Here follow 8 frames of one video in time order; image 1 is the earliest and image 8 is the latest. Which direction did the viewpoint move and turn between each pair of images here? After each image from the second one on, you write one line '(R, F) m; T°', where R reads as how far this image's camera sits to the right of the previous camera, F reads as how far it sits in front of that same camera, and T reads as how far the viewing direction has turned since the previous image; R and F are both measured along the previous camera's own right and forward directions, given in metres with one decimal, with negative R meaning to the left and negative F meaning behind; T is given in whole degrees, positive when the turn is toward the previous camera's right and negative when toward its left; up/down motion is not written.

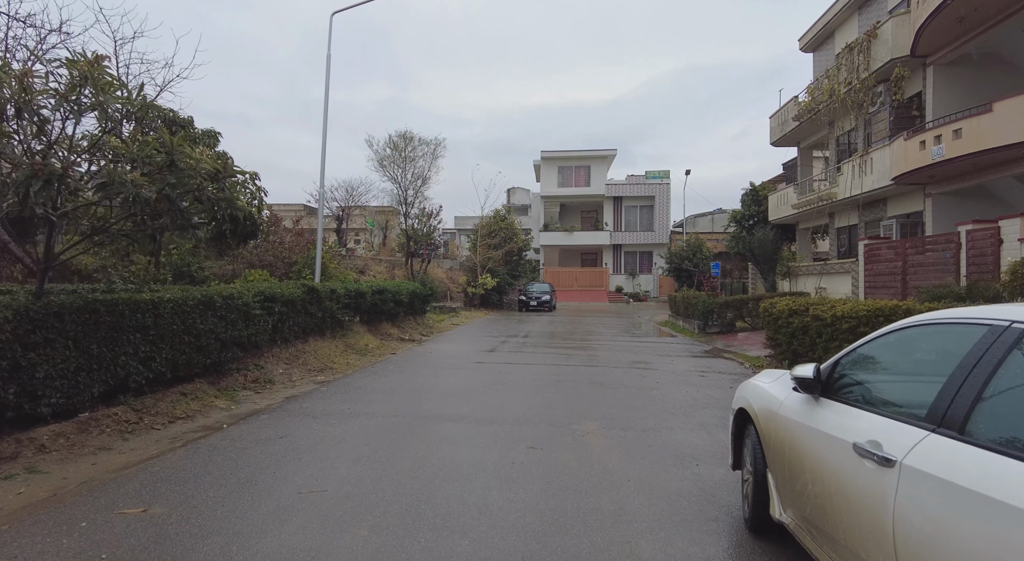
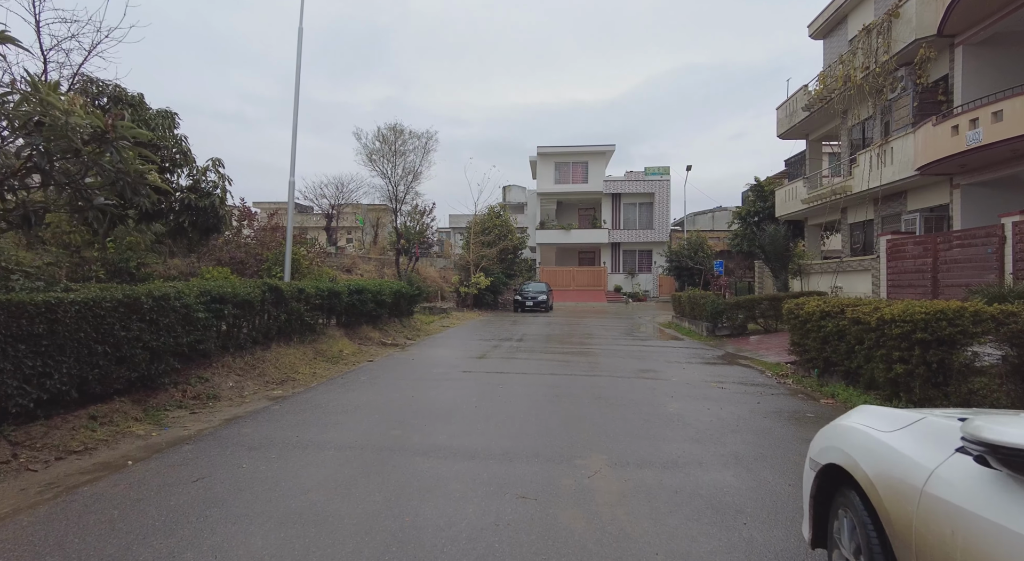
(+0.1, +1.2) m; 0°
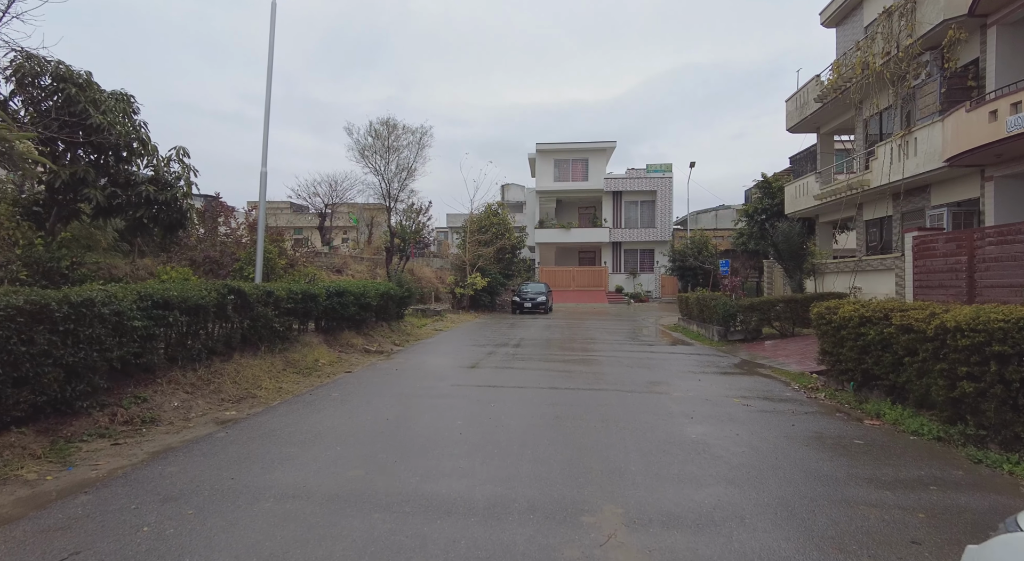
(+0.1, +1.1) m; 0°
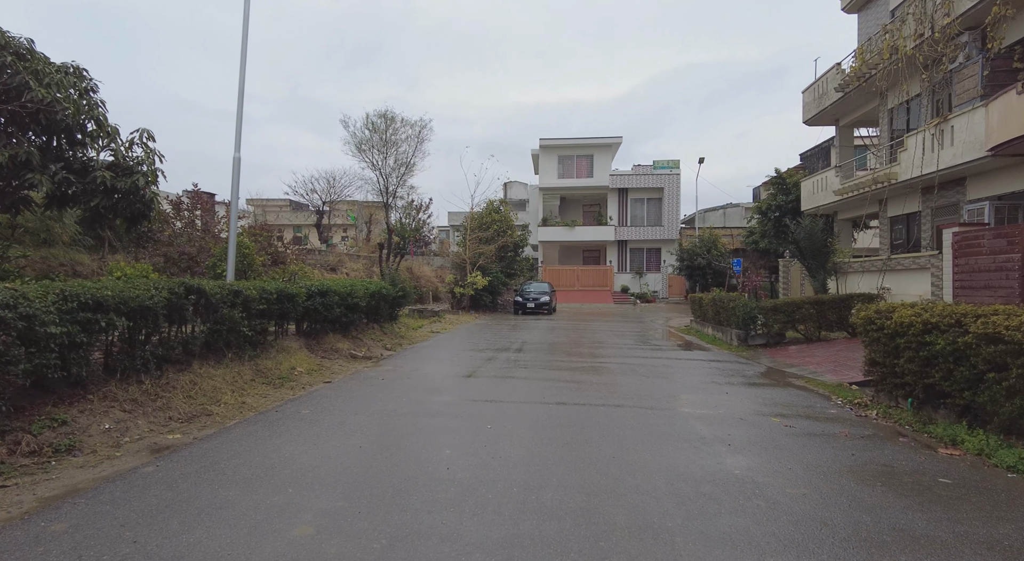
(0.0, +1.1) m; 0°
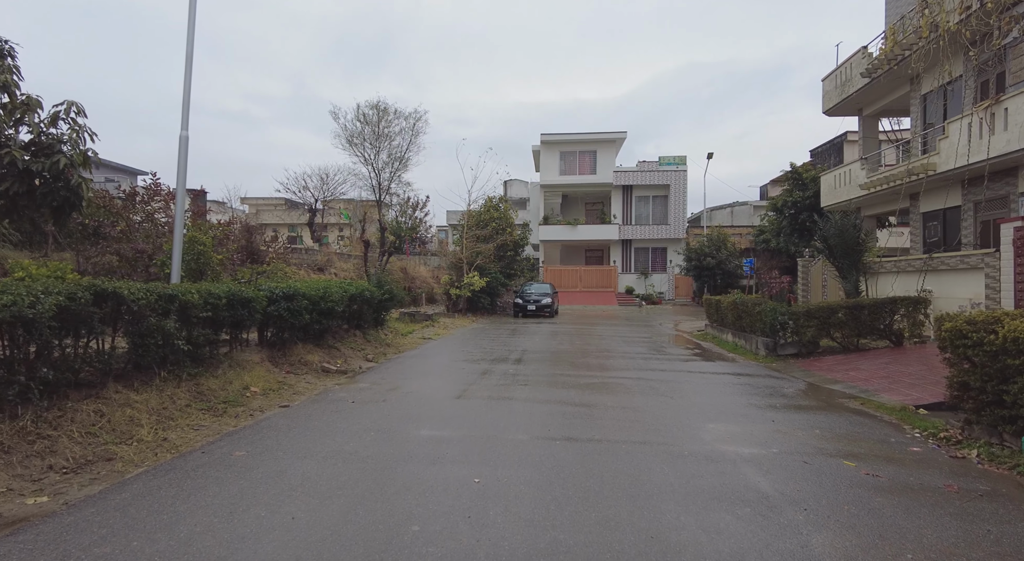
(0.0, +1.5) m; 0°
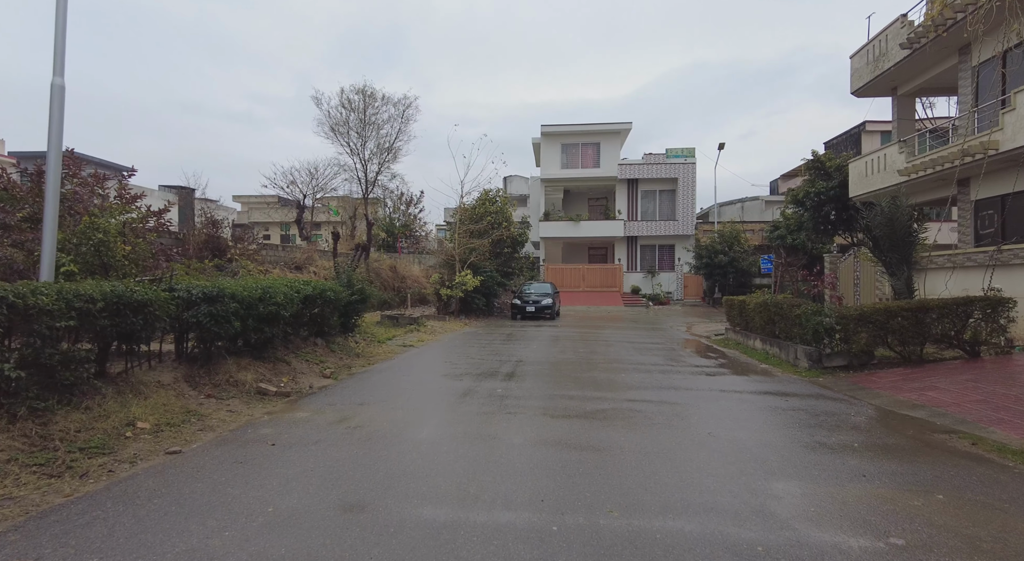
(+0.2, +2.0) m; 0°
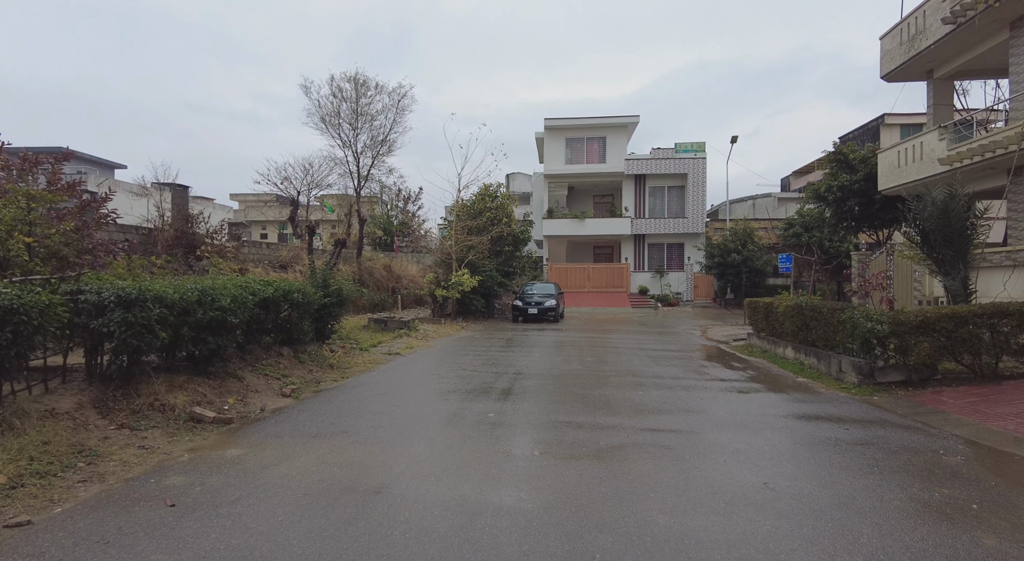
(+0.1, +1.5) m; 0°
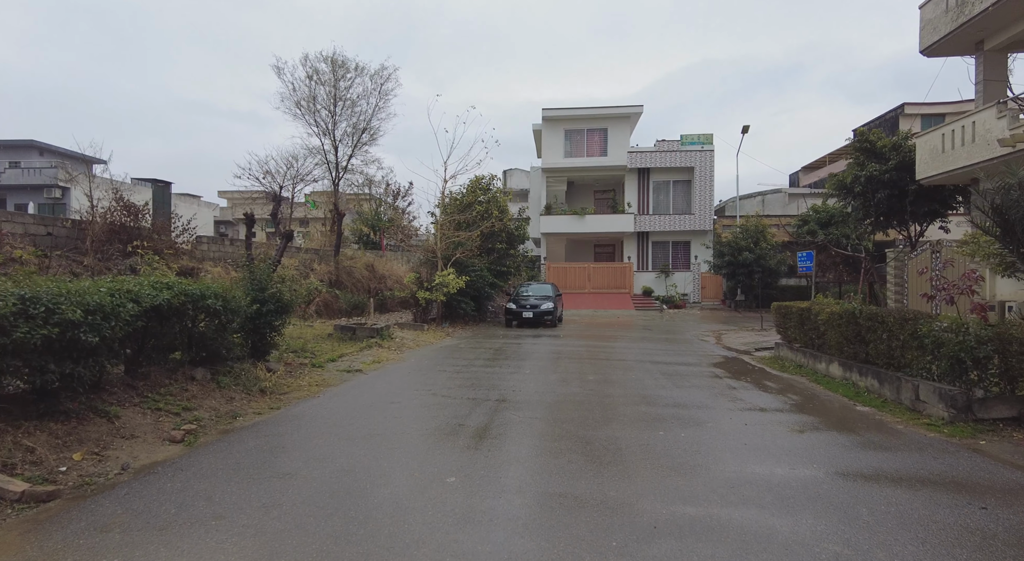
(+0.2, +2.1) m; 0°
